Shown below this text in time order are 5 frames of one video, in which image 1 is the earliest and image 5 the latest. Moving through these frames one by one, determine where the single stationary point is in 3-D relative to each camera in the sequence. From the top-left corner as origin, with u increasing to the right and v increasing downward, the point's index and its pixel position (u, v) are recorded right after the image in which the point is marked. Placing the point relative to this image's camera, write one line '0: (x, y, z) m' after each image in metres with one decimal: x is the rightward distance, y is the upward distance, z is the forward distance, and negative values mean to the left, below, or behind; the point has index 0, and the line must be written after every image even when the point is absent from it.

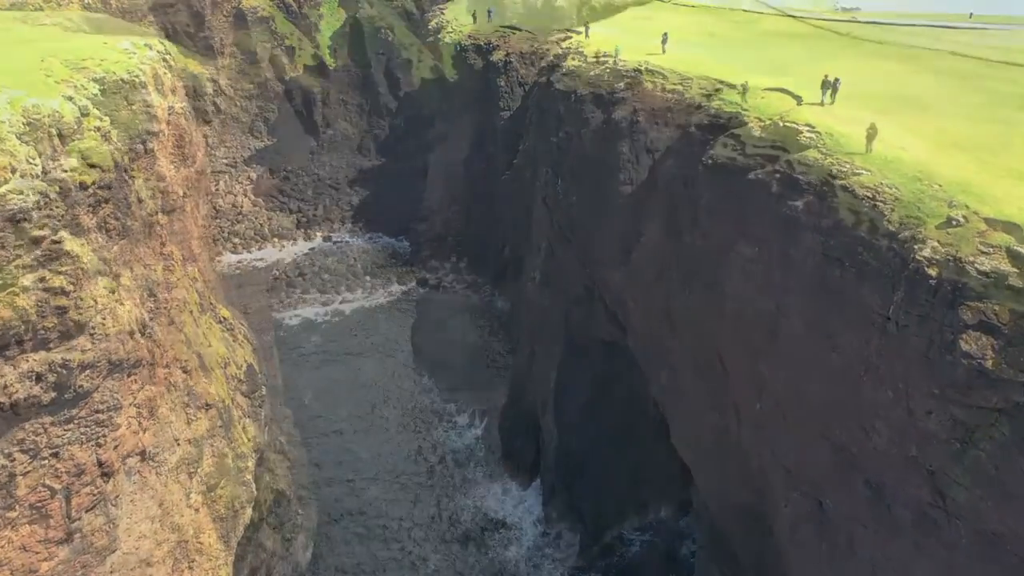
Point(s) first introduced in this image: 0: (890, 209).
0: (+8.1, +1.7, +18.2) m
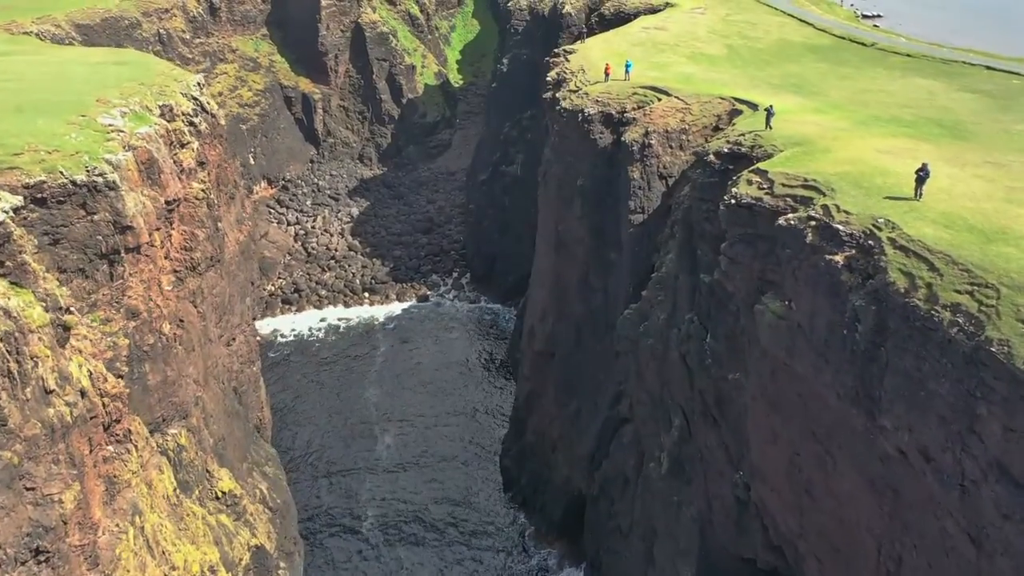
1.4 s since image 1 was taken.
0: (+8.0, +0.4, +15.5) m
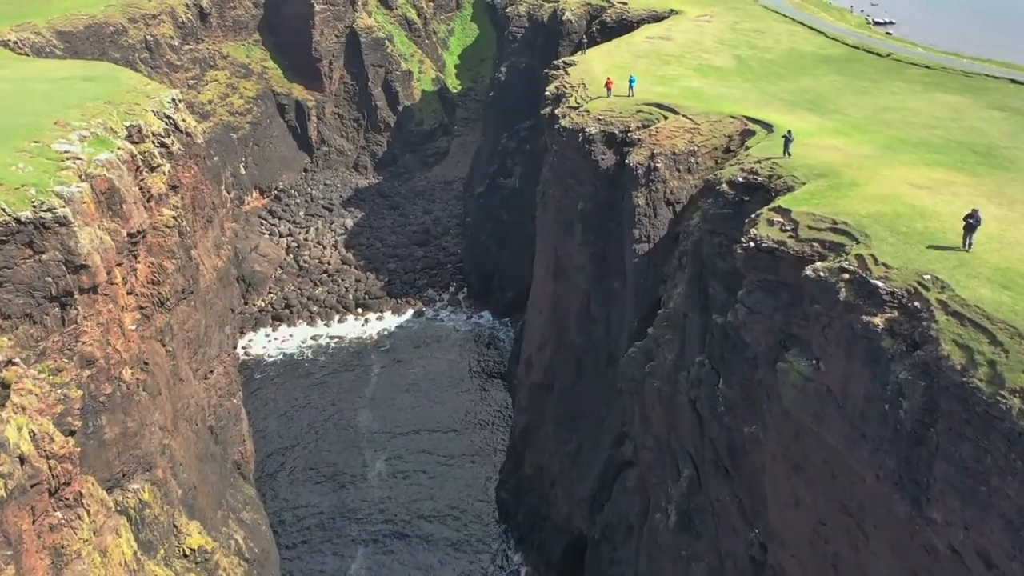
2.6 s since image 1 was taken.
0: (+7.8, -0.8, +13.3) m
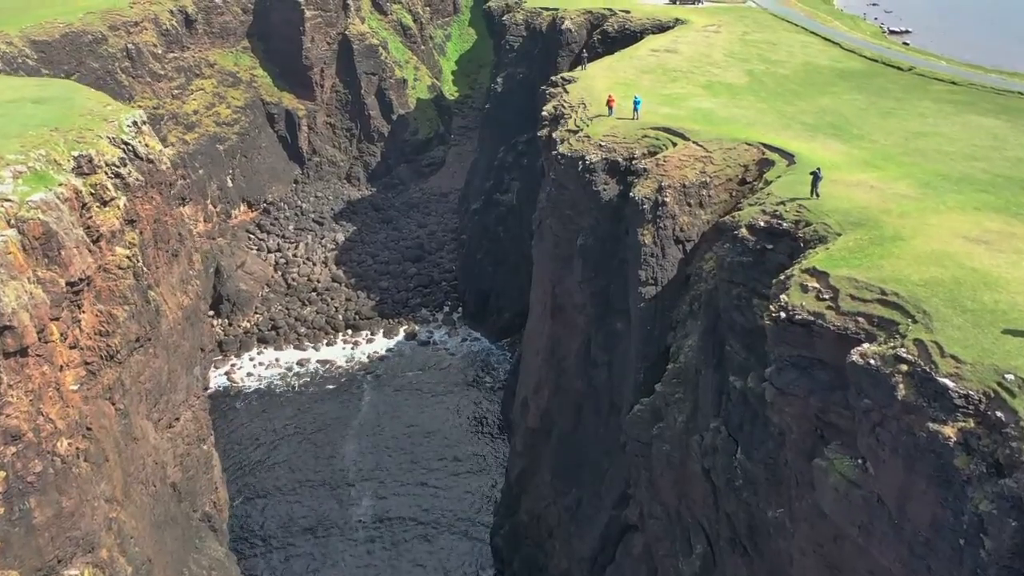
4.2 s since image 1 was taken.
0: (+7.6, -2.2, +10.5) m
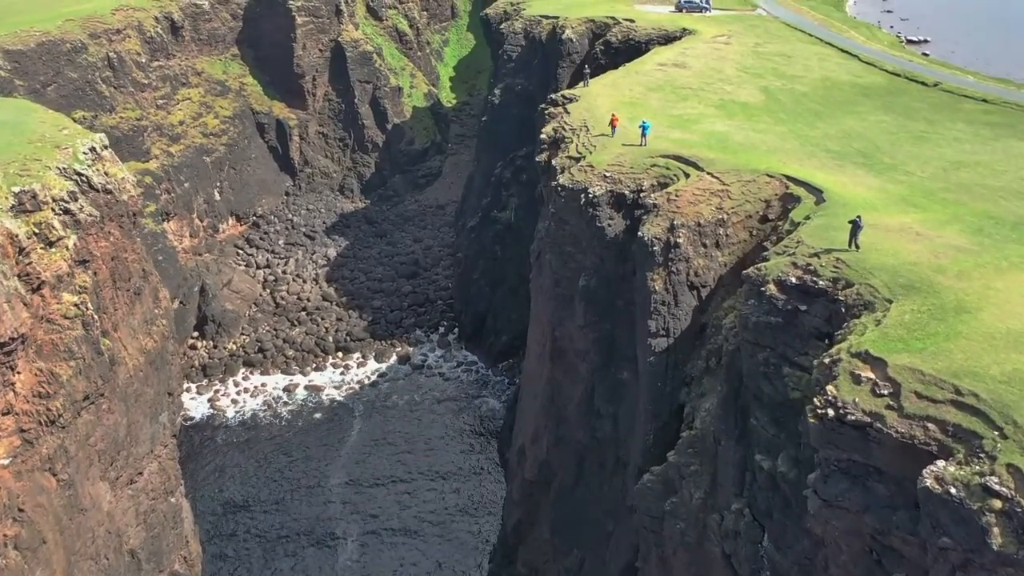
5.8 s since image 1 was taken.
0: (+7.4, -3.6, +7.7) m
